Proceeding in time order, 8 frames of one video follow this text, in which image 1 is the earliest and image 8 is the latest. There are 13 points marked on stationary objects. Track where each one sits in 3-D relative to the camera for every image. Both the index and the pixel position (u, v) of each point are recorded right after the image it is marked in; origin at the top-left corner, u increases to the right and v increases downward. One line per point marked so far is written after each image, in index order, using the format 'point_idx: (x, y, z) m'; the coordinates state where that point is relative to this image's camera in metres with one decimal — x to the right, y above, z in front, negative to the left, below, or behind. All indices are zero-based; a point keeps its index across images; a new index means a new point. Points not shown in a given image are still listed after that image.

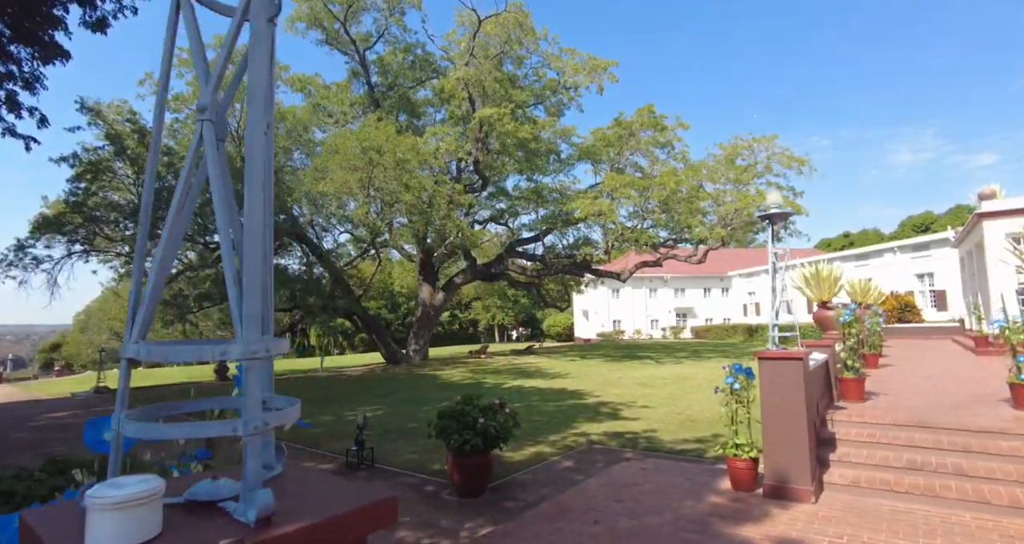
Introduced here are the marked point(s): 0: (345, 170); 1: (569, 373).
0: (-5.2, +3.2, +16.0) m
1: (+2.3, -4.0, +20.1) m
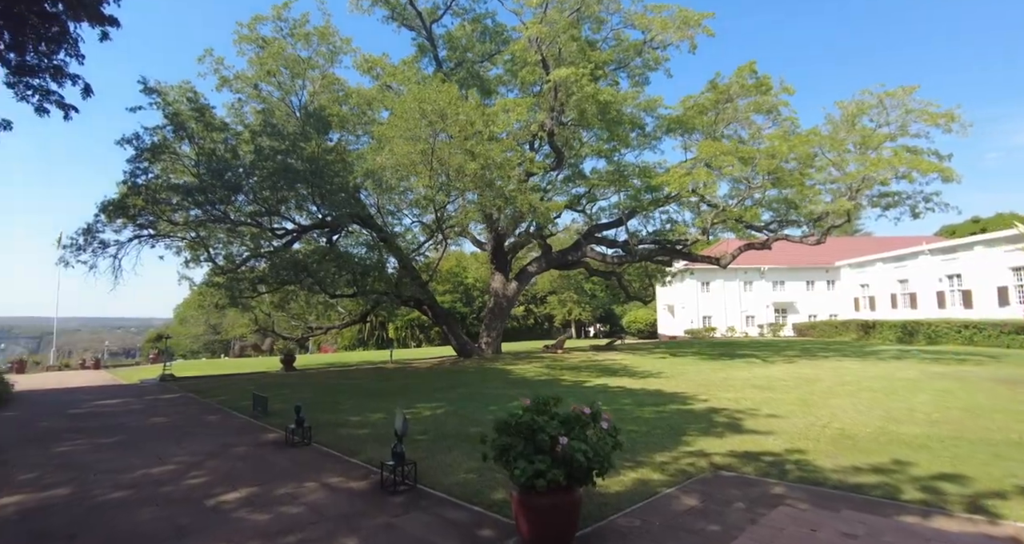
0: (-3.0, +3.7, +14.4) m
1: (+5.0, -3.4, +17.5) m
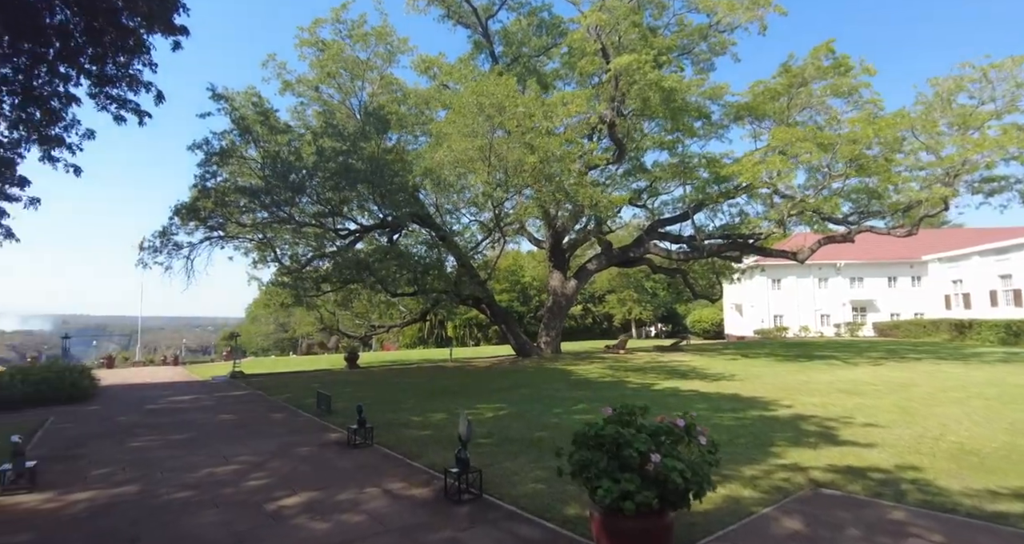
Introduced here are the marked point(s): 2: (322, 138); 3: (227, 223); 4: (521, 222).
0: (-1.4, +3.8, +14.2) m
1: (+7.0, -3.2, +16.4) m
2: (-5.5, +3.9, +15.1) m
3: (-8.7, +1.5, +15.8) m
4: (+0.3, +1.8, +18.4) m
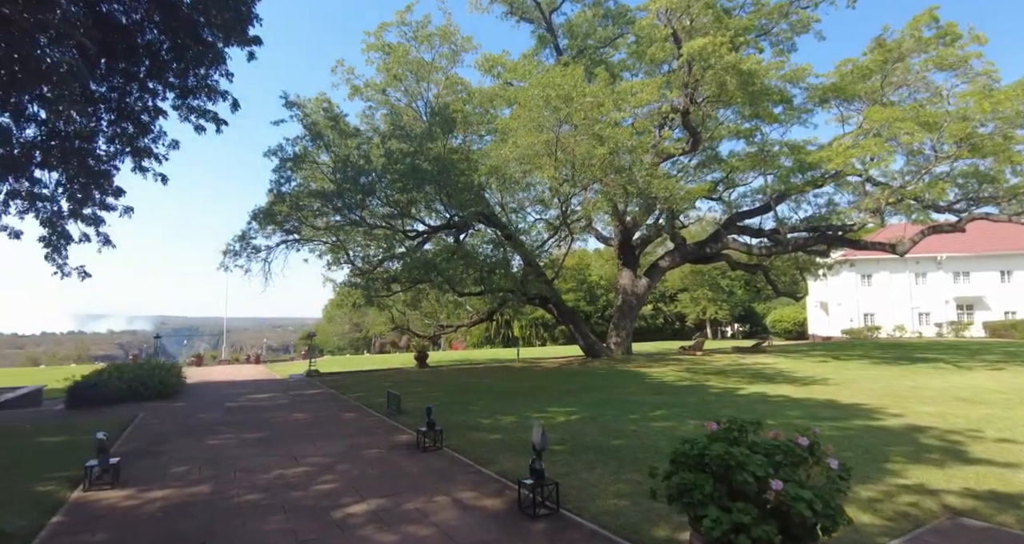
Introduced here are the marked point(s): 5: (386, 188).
0: (+0.4, +3.8, +13.8) m
1: (+9.1, -3.1, +14.9) m
2: (-3.6, +3.9, +15.3) m
3: (-6.6, +1.4, +16.3) m
4: (+2.6, +1.9, +17.7) m
5: (-3.6, +2.4, +14.8) m
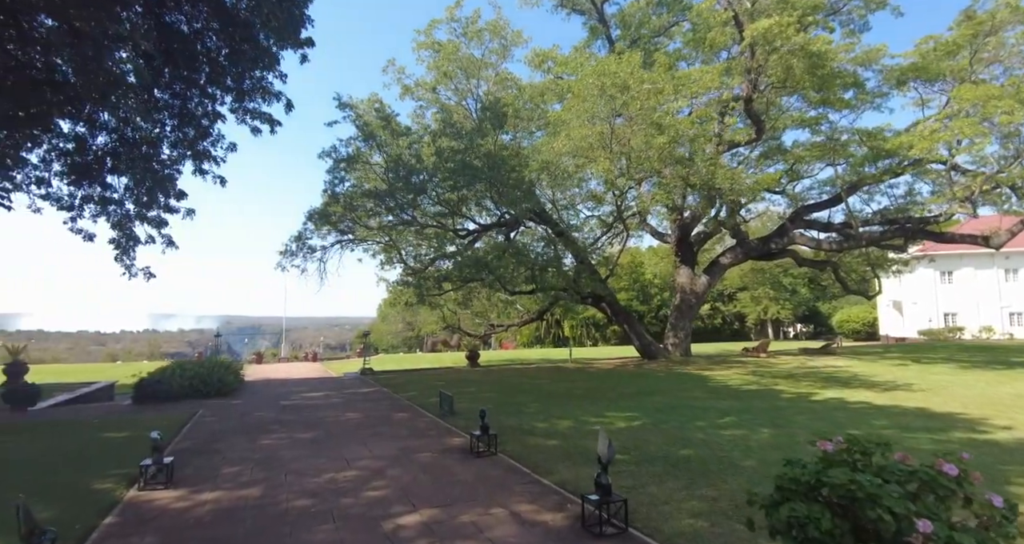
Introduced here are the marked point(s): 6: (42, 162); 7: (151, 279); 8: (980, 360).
0: (+1.7, +3.9, +13.3) m
1: (+10.6, -3.0, +13.6) m
2: (-2.1, +3.9, +15.2) m
3: (-5.0, +1.5, +16.5) m
4: (+4.4, +1.9, +17.0) m
5: (-2.1, +2.4, +14.6) m
6: (-10.6, +2.4, +11.7) m
7: (-8.1, -0.2, +11.5) m
8: (+17.7, -3.3, +19.5) m
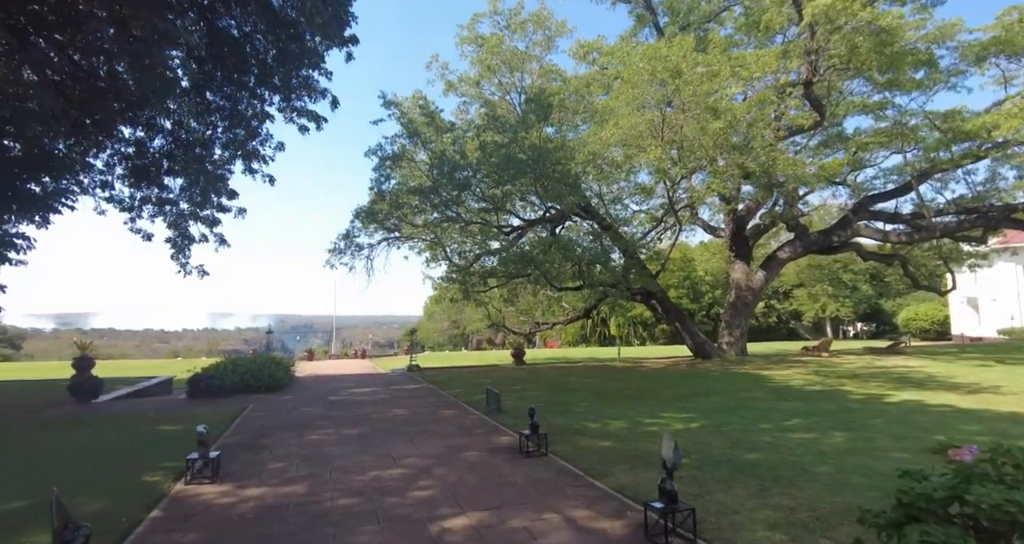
0: (+2.9, +4.0, +12.8) m
1: (+11.7, -2.7, +12.3) m
2: (-0.8, +4.1, +15.0) m
3: (-3.6, +1.5, +16.5) m
4: (+5.8, +2.1, +16.3) m
5: (-0.9, +2.5, +14.4) m
6: (-9.6, +2.5, +12.2) m
7: (-7.1, -0.1, +11.8) m
8: (+19.3, -3.0, +17.6) m
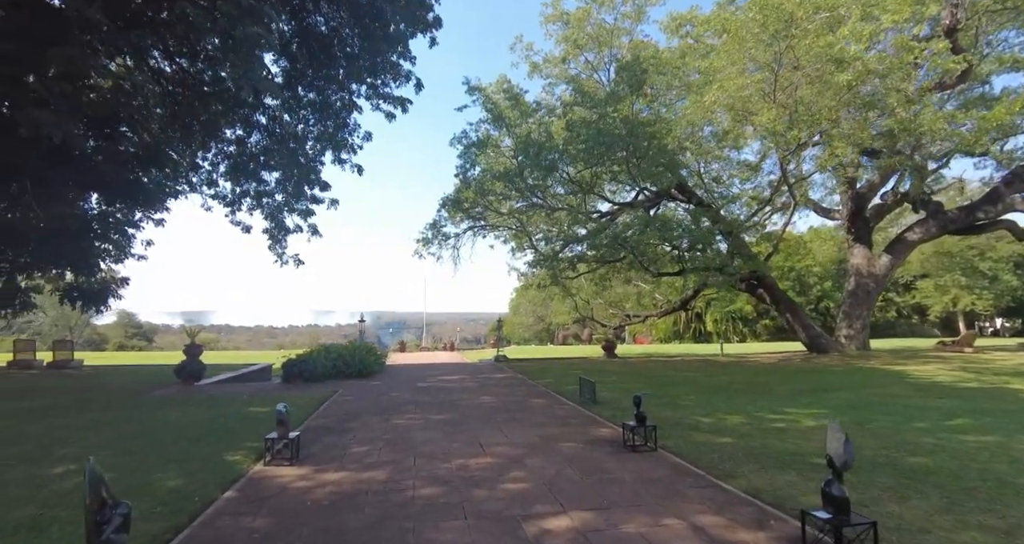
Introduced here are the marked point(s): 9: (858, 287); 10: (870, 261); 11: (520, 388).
0: (+4.9, +4.5, +11.5) m
1: (+13.7, -2.2, +9.6) m
2: (+1.6, +4.4, +14.2) m
3: (-0.9, +1.9, +16.2) m
4: (+8.3, +2.6, +14.4) m
5: (+1.5, +2.9, +13.7) m
6: (-7.5, +2.6, +12.9) m
7: (-5.0, +0.1, +12.1) m
8: (+22.0, -2.3, +13.6) m
9: (+13.2, -0.6, +19.8) m
10: (+13.6, +0.4, +19.7) m
11: (+0.1, -2.1, +9.5) m
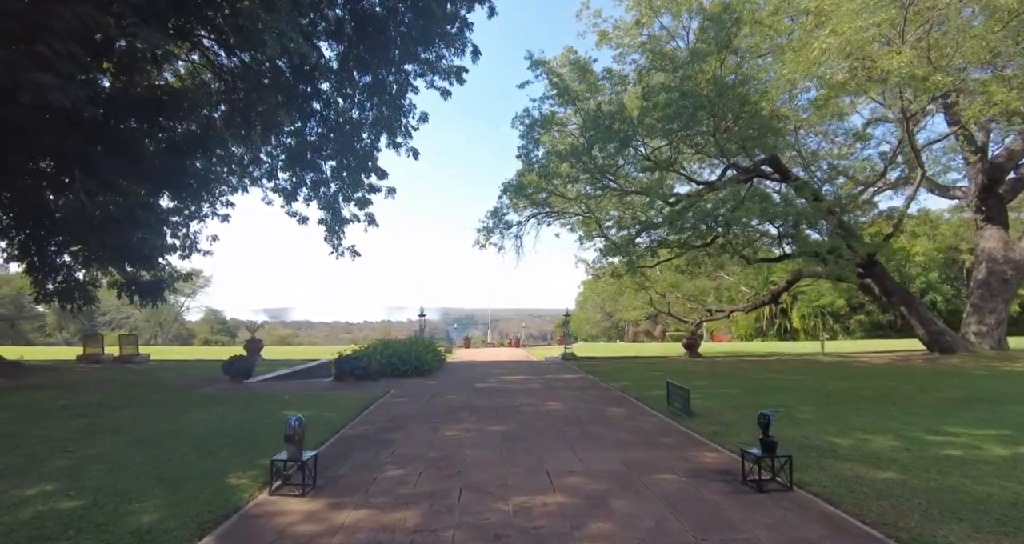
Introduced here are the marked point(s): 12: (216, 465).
0: (+6.1, +4.8, +9.6) m
1: (+14.7, -1.8, +6.6) m
2: (+3.2, +4.7, +12.7) m
3: (+1.1, +2.1, +15.0) m
4: (+10.0, +3.0, +12.0) m
5: (+3.1, +3.2, +12.2) m
6: (-5.9, +2.8, +12.5) m
7: (-3.5, +0.3, +11.5) m
8: (+23.5, -1.8, +9.5) m
9: (+15.6, -0.1, +16.8) m
10: (+15.9, +0.9, +16.6) m
11: (+1.3, -1.9, +8.2) m
12: (-2.3, -1.5, +4.0) m
